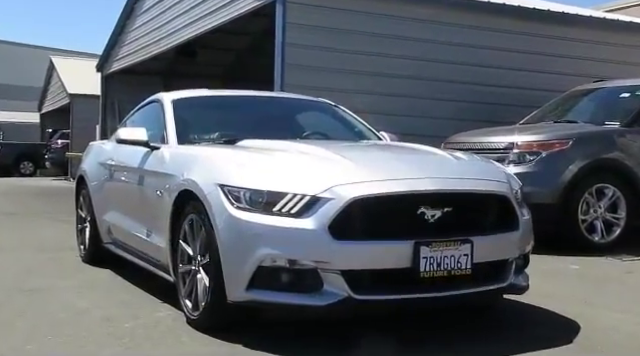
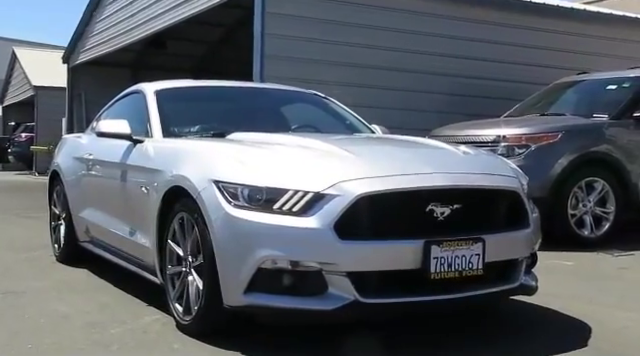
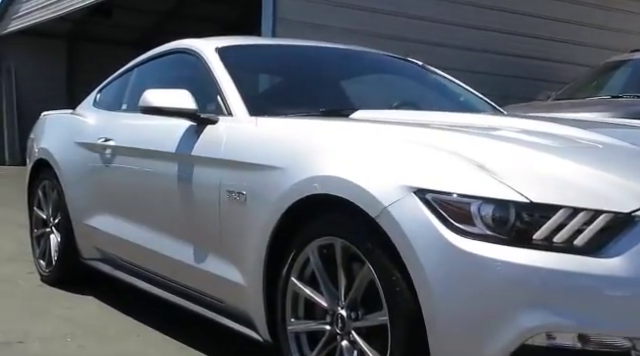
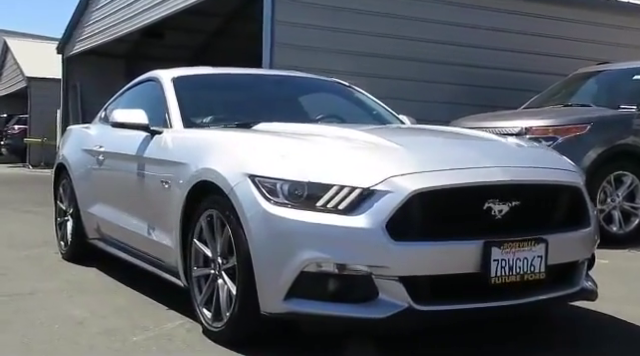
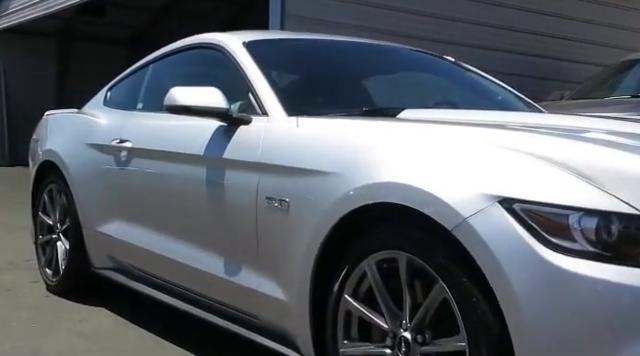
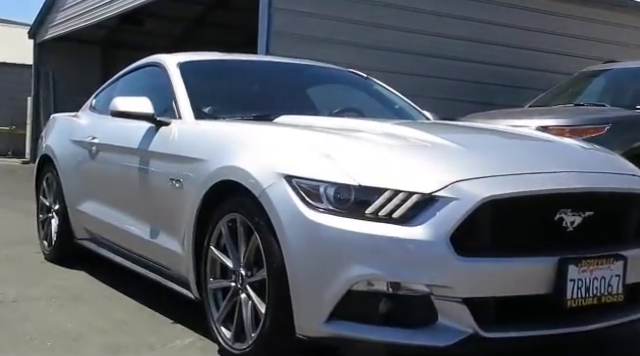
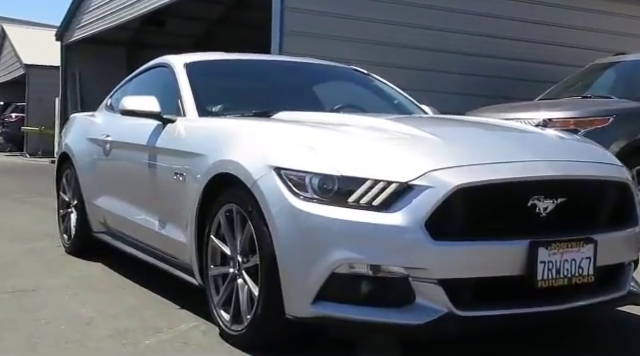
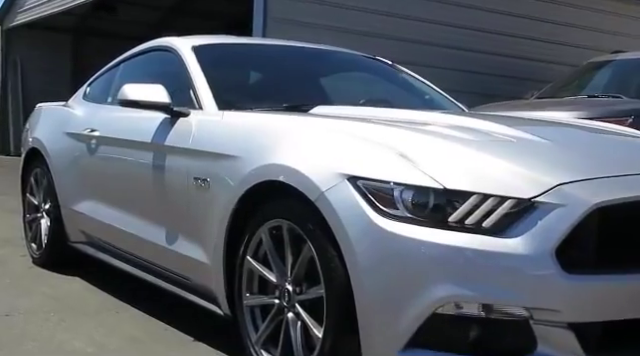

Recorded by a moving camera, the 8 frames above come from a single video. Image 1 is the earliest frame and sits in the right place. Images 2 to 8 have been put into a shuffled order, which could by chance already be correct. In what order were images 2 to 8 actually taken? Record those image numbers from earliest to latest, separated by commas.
2, 4, 7, 6, 8, 3, 5
